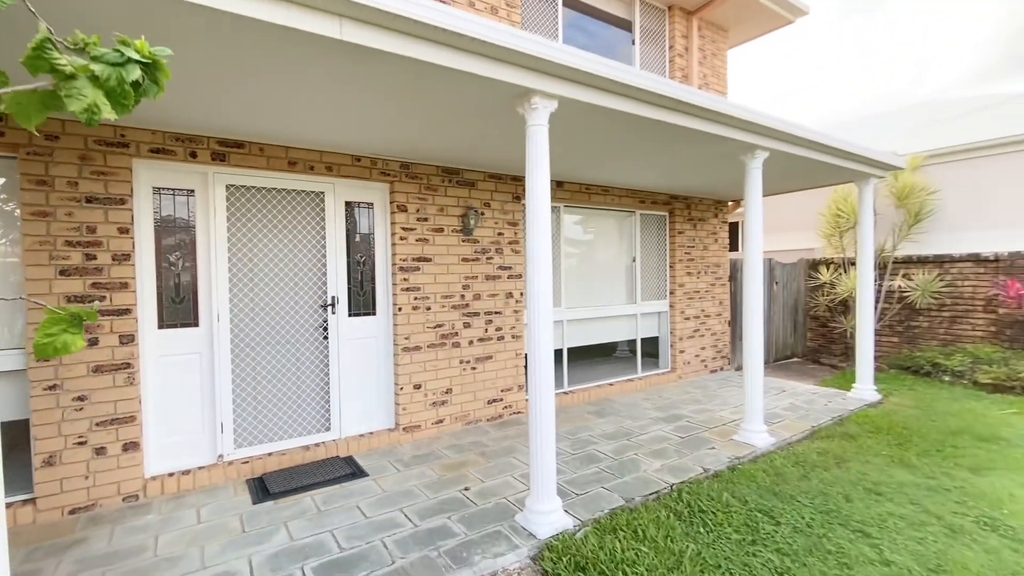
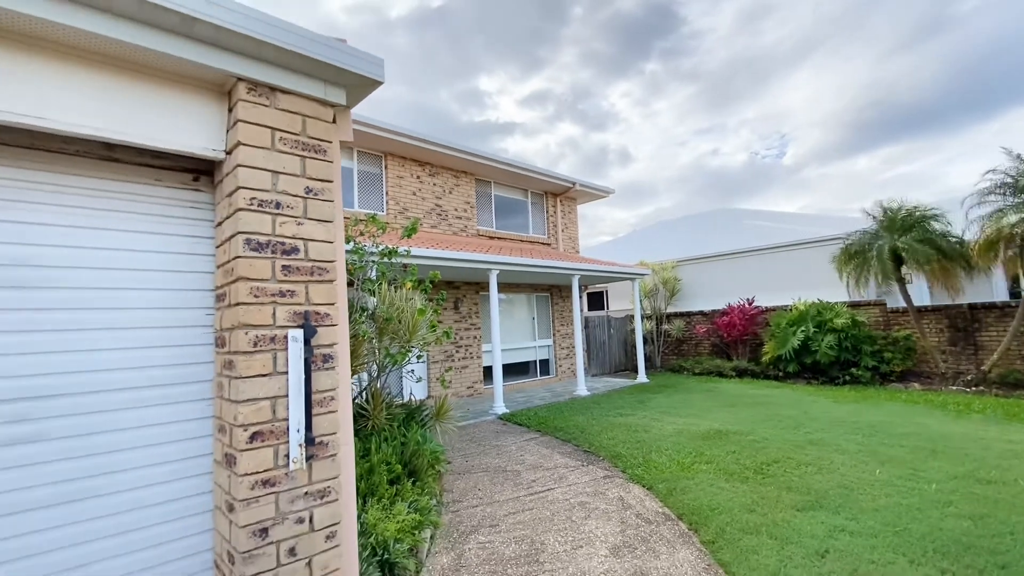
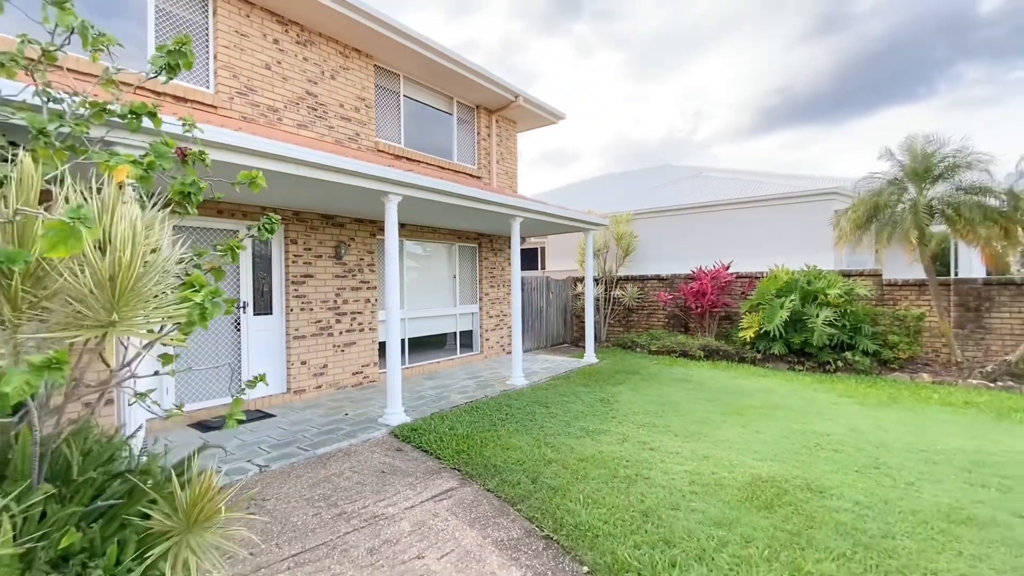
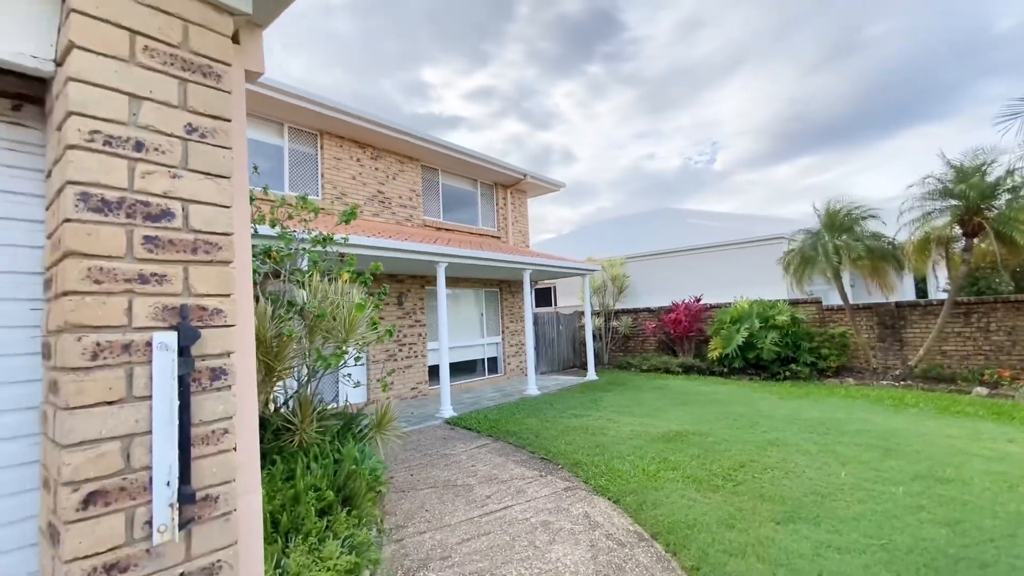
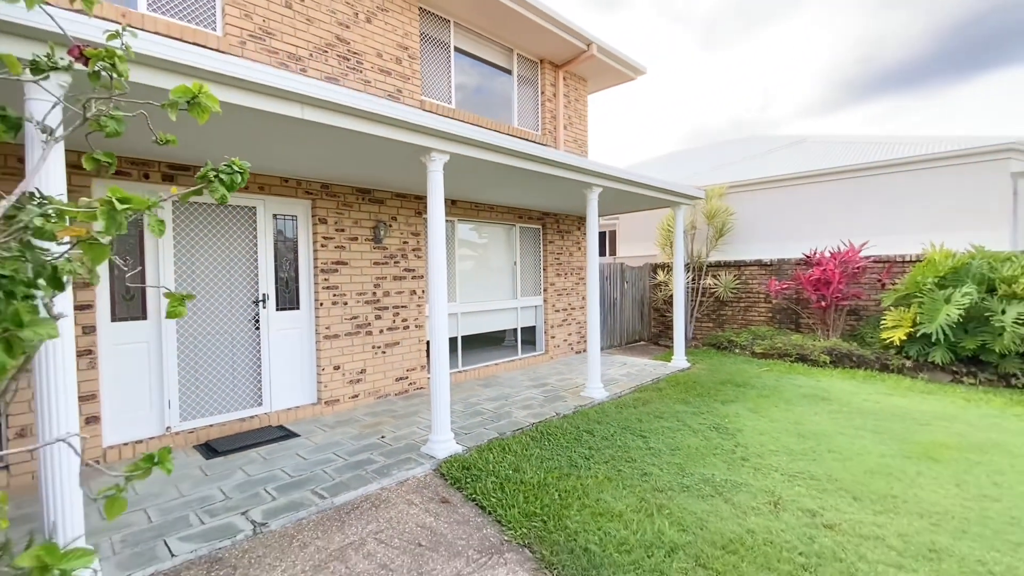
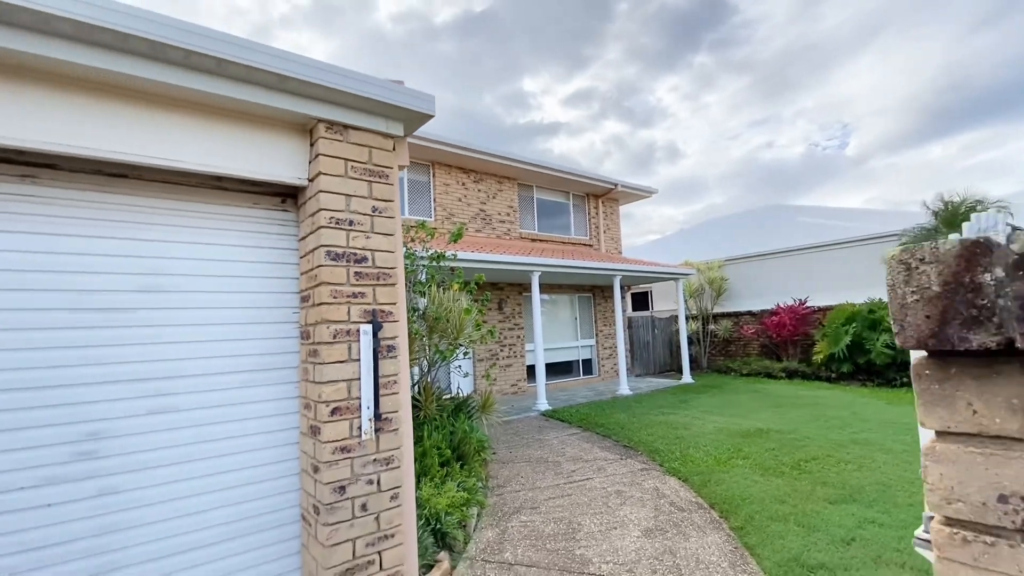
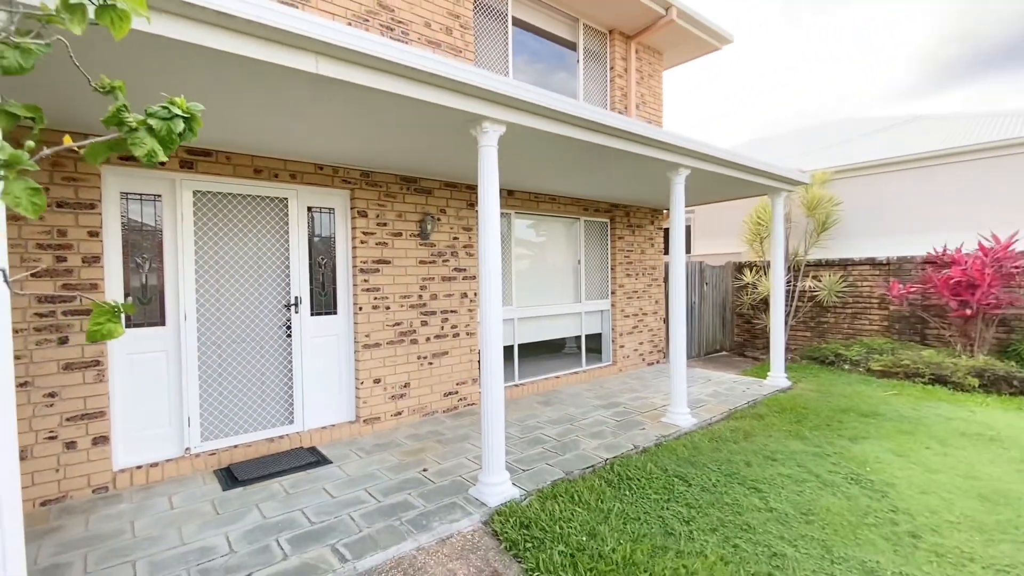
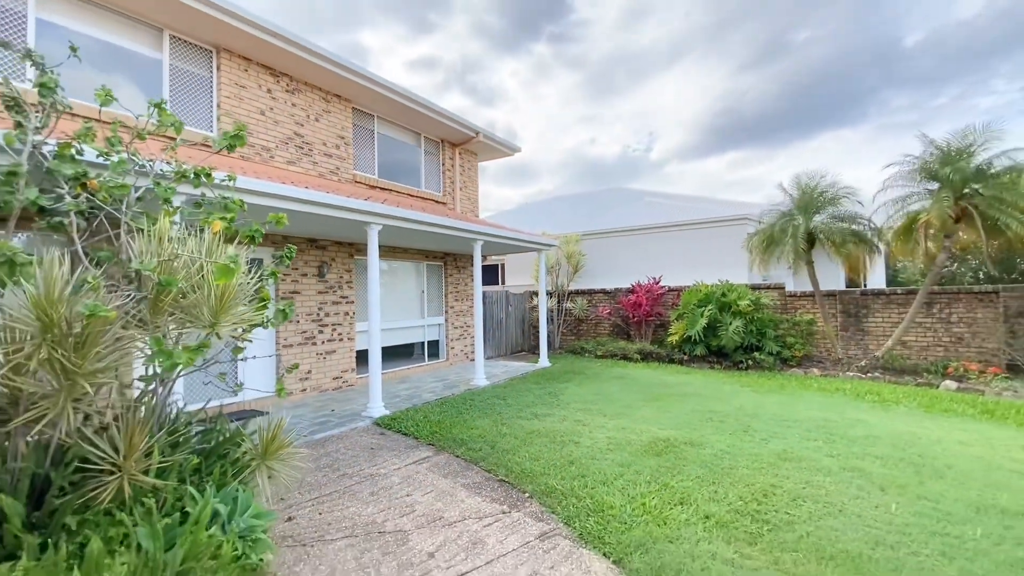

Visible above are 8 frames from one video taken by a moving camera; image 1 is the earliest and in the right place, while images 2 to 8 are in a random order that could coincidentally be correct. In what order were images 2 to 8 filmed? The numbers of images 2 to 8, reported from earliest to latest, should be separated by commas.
7, 5, 3, 8, 4, 2, 6
